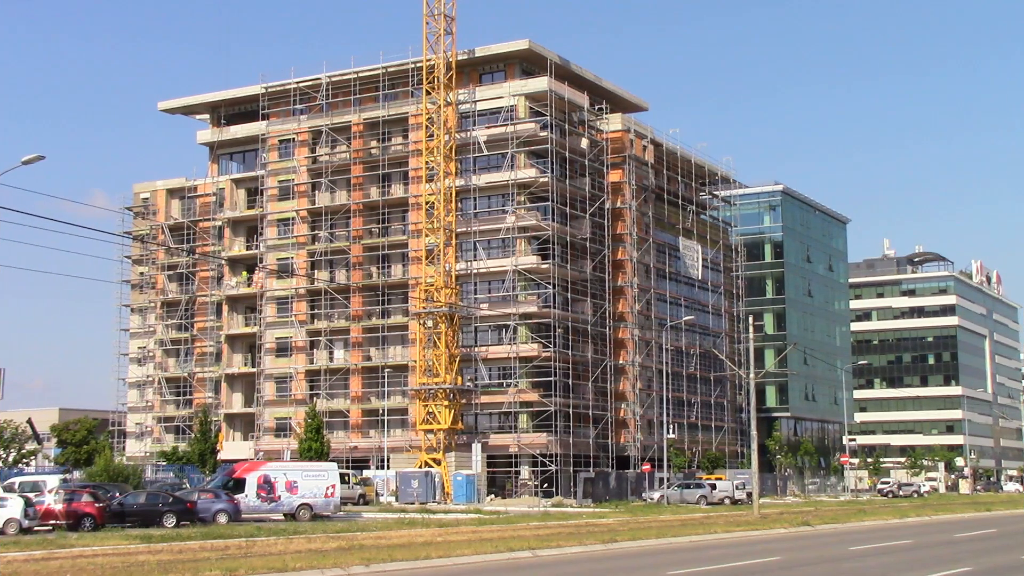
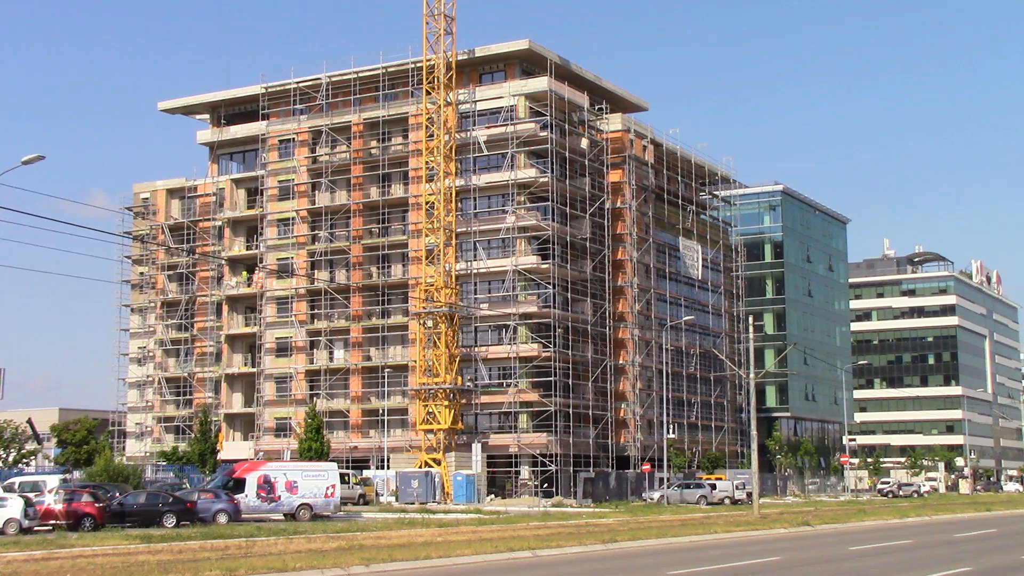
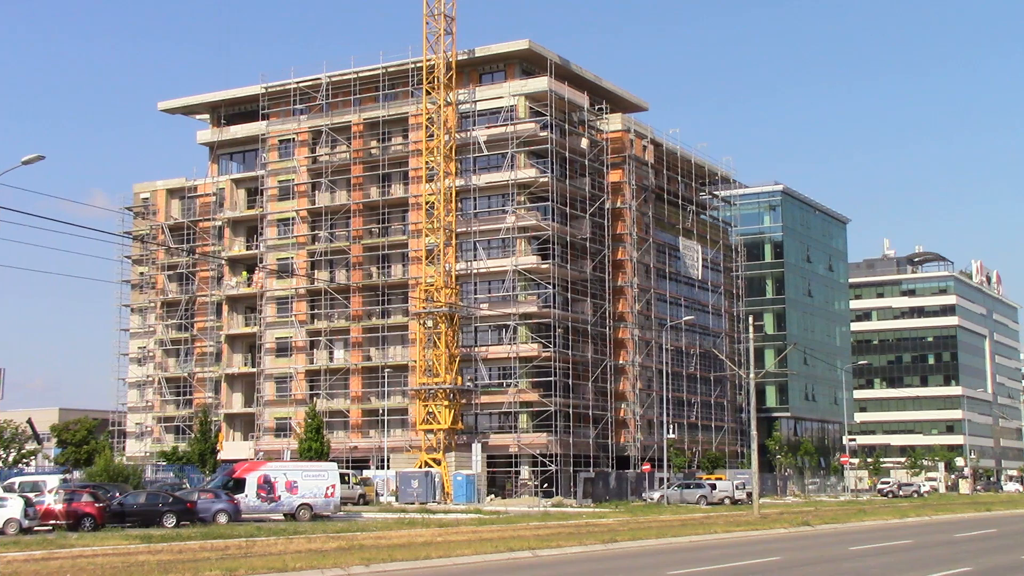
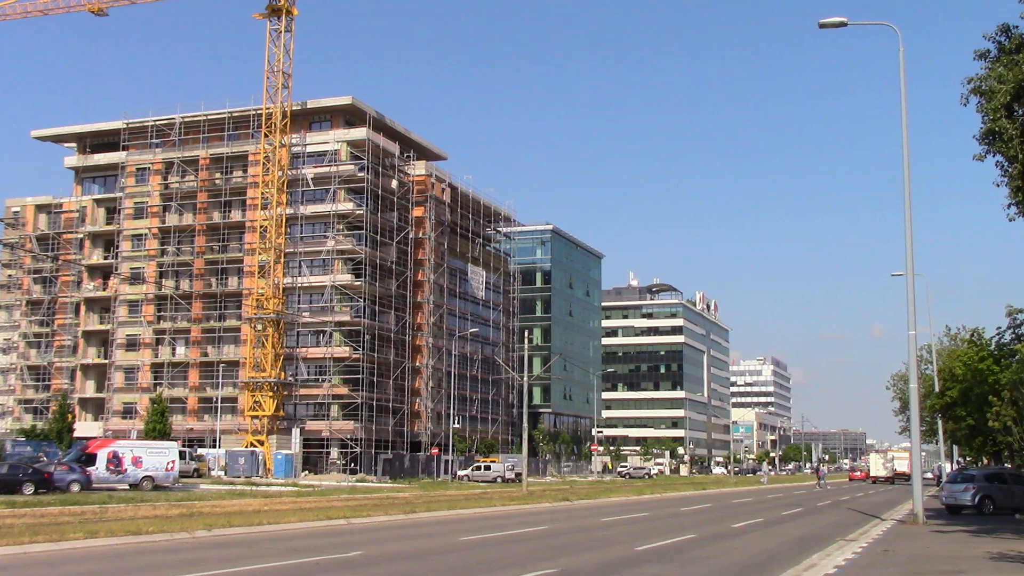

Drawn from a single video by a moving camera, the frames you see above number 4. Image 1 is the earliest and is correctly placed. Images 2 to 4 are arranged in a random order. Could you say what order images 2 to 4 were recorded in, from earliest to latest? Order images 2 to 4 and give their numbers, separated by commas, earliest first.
2, 3, 4
